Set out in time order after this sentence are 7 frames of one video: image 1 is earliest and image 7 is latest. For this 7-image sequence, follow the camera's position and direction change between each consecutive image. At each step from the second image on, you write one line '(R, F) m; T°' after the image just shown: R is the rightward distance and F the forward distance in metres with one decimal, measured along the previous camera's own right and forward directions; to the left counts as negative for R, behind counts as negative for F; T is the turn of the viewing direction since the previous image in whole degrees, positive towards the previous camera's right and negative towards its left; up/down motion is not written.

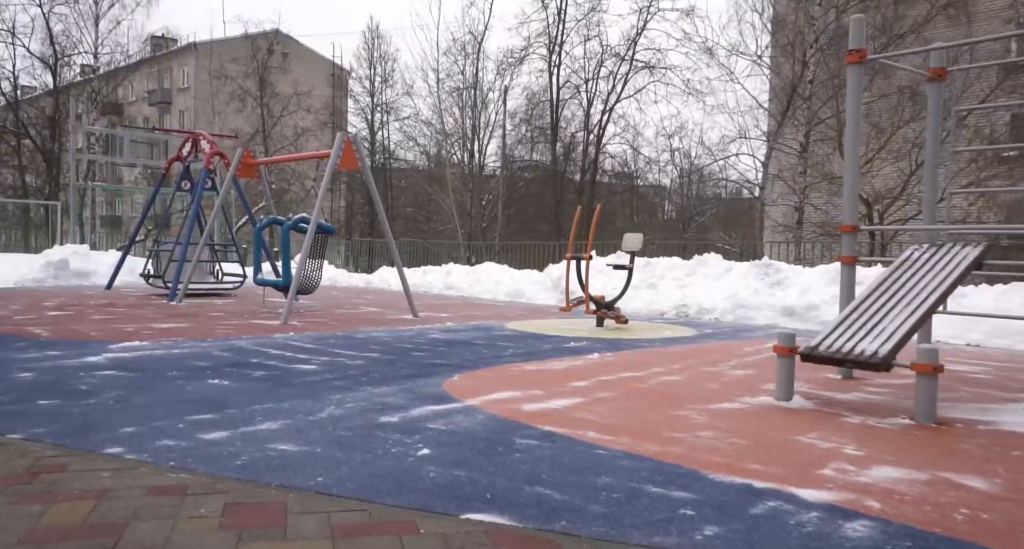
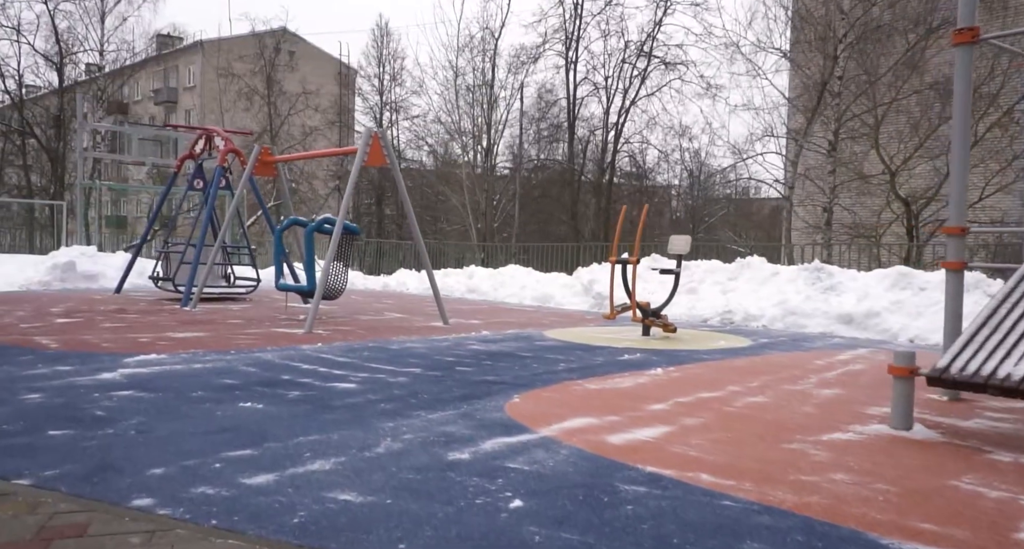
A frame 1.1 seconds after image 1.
(-0.4, +0.6) m; 0°
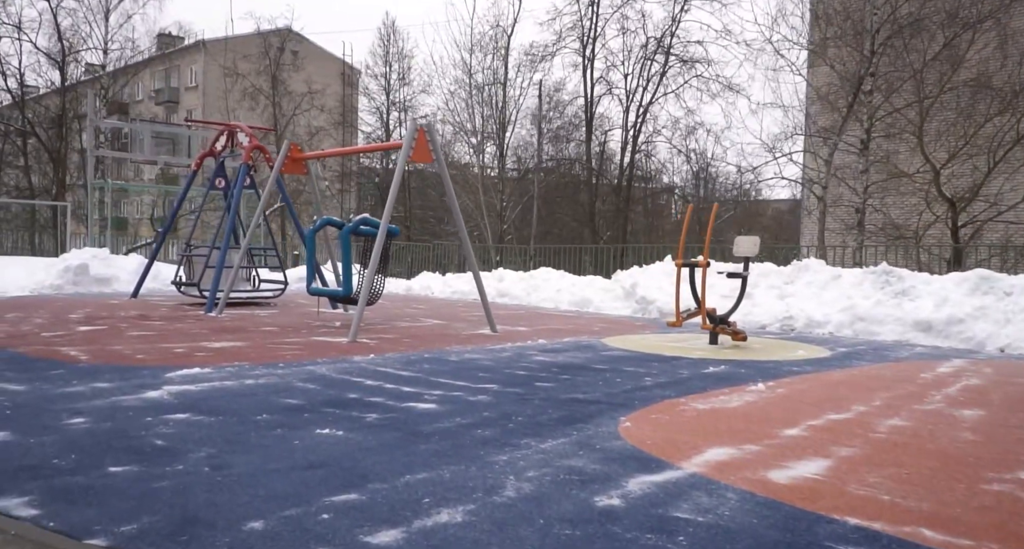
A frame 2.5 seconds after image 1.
(-0.6, +0.6) m; 0°
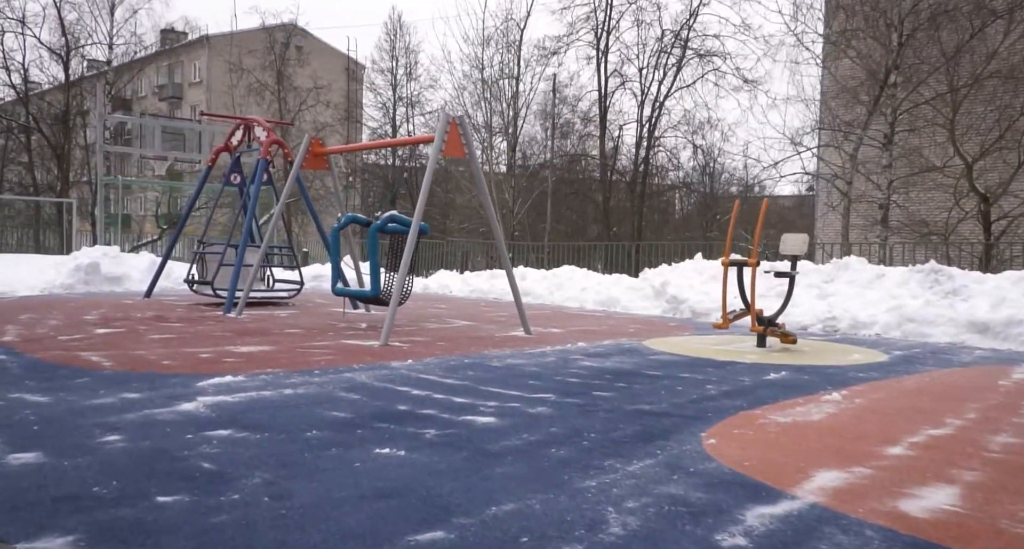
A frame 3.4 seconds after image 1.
(-0.4, +0.4) m; 0°
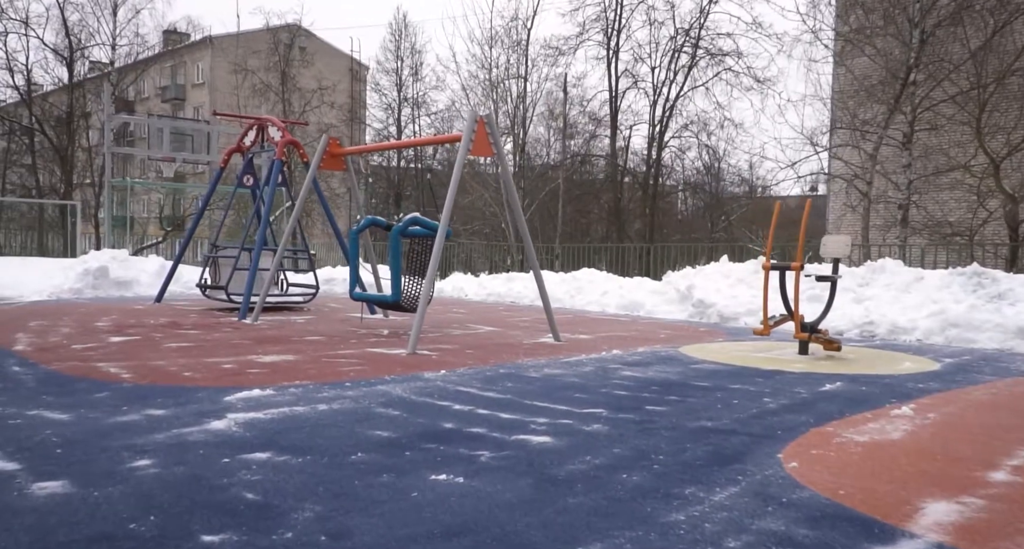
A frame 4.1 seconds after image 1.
(-0.3, +0.3) m; 0°
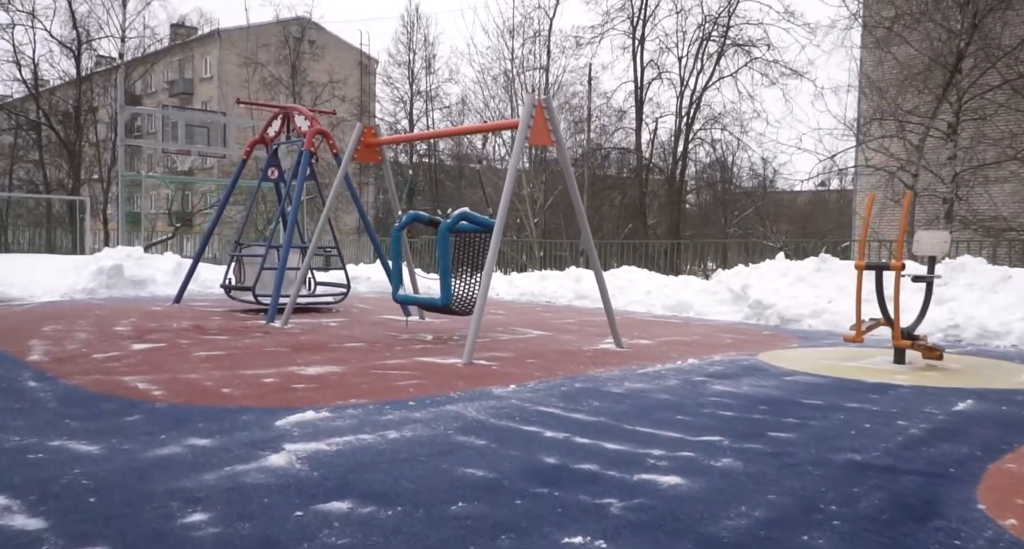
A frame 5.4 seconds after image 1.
(-0.5, +0.7) m; 0°
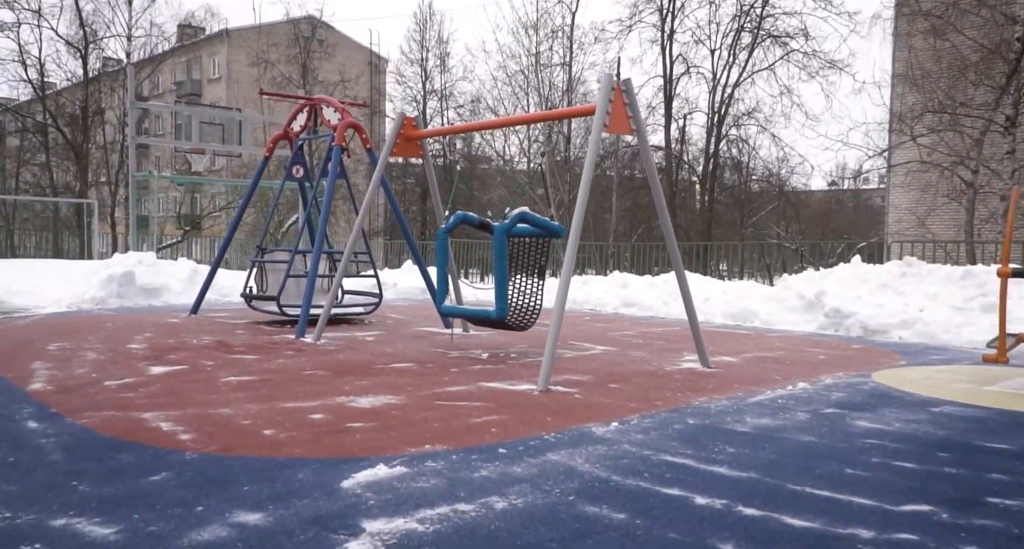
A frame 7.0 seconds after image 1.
(-0.5, +1.0) m; 0°
